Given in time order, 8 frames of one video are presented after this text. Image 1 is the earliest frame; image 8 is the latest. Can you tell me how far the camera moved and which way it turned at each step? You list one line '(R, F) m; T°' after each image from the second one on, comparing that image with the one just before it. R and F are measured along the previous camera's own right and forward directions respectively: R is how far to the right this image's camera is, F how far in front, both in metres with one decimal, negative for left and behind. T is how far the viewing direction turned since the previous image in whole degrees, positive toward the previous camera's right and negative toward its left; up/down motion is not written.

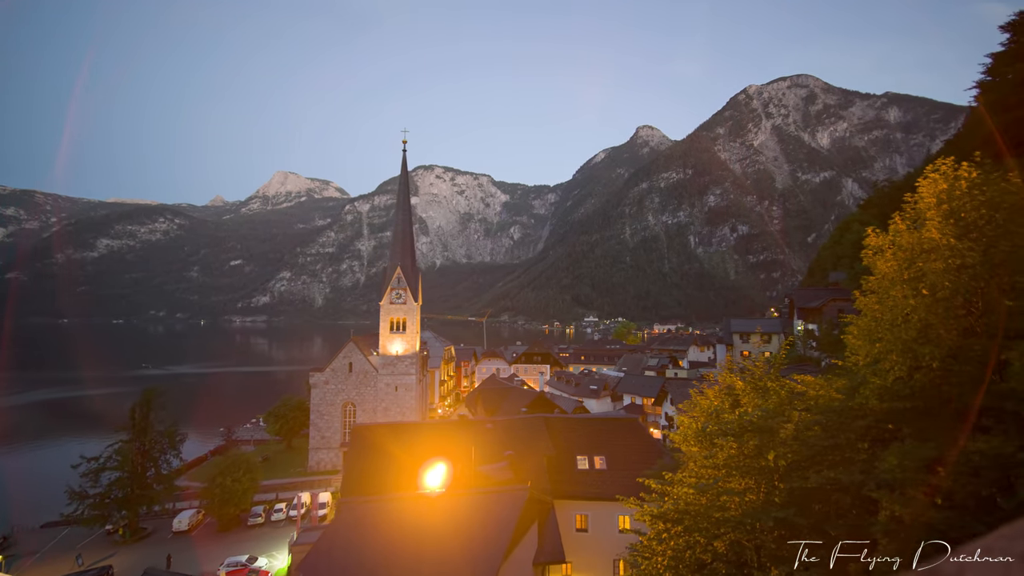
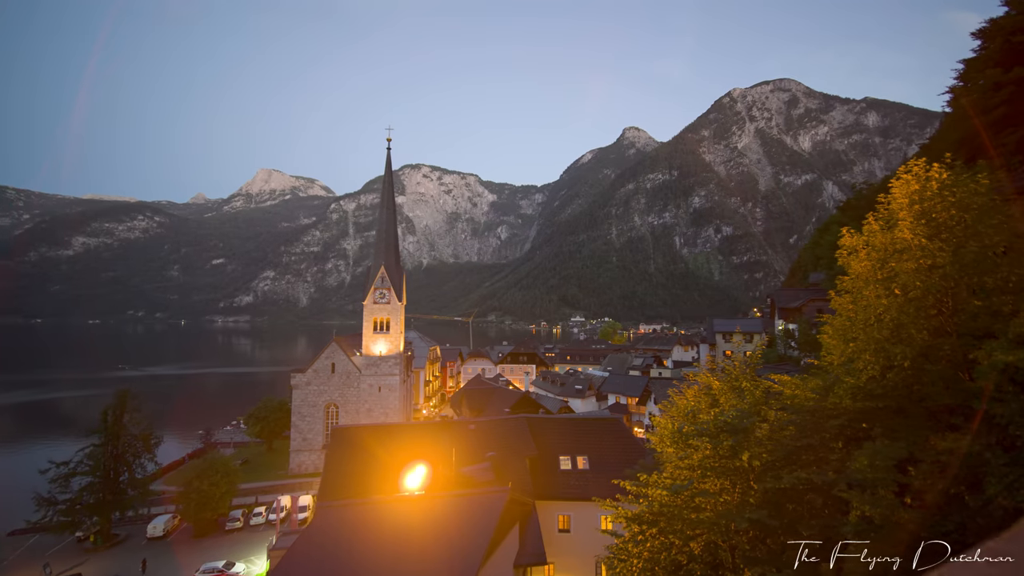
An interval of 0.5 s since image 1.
(+0.2, +0.2) m; +2°
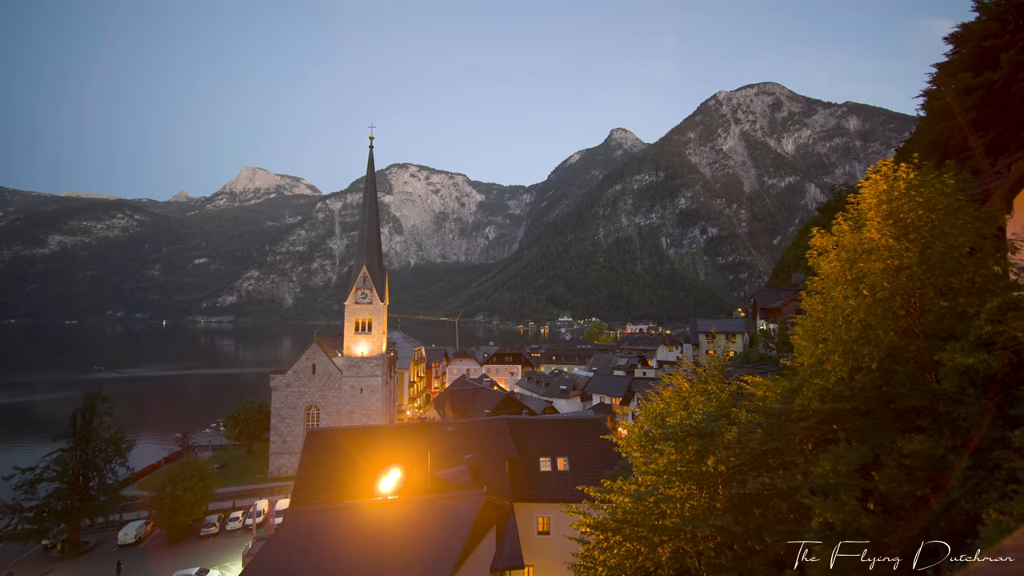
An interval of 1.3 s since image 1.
(+0.5, +0.3) m; +2°
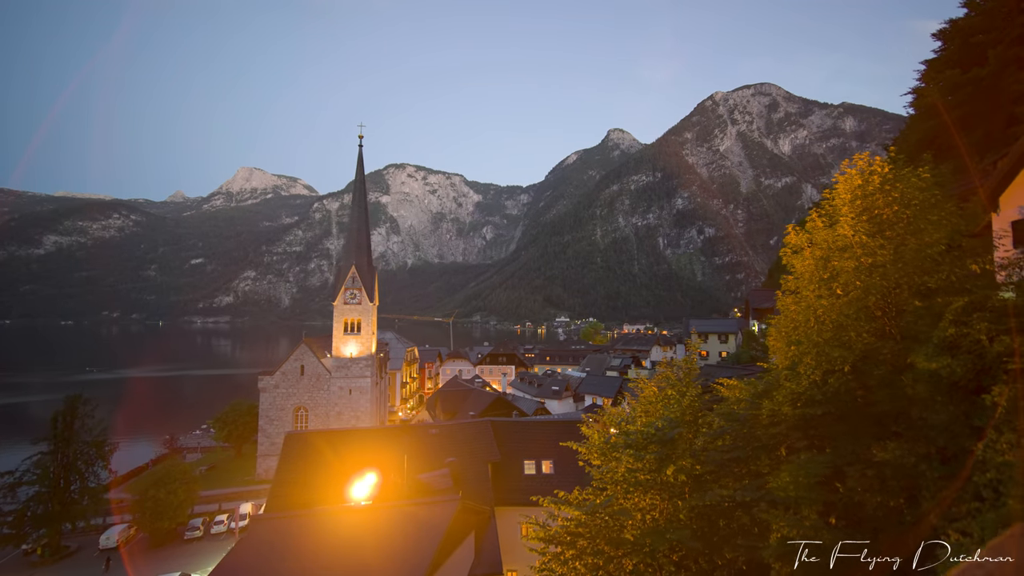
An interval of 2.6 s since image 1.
(+0.8, +0.4) m; 0°
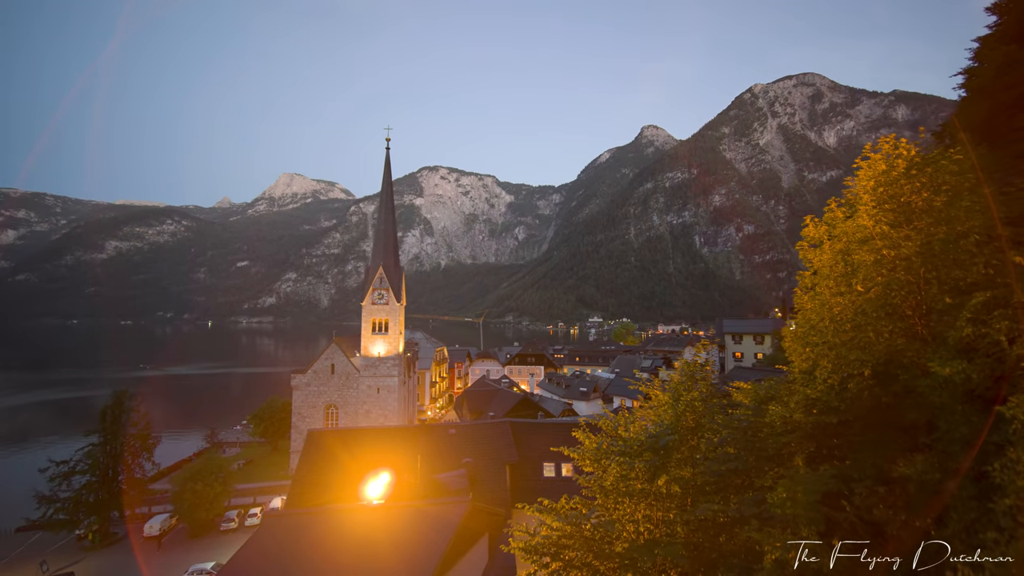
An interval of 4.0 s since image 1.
(+0.8, +0.4) m; -4°
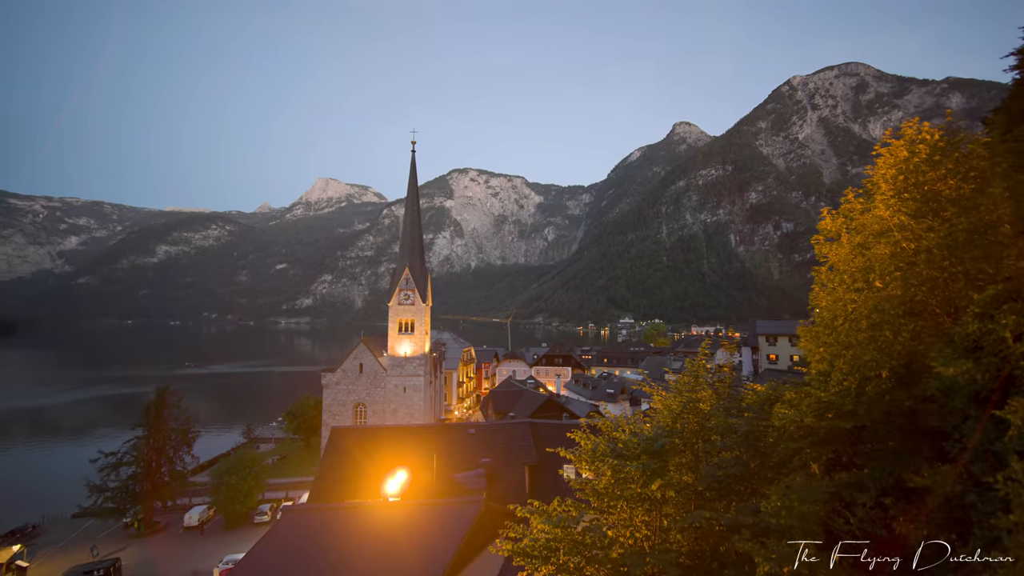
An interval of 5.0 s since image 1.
(+0.6, +0.2) m; -4°
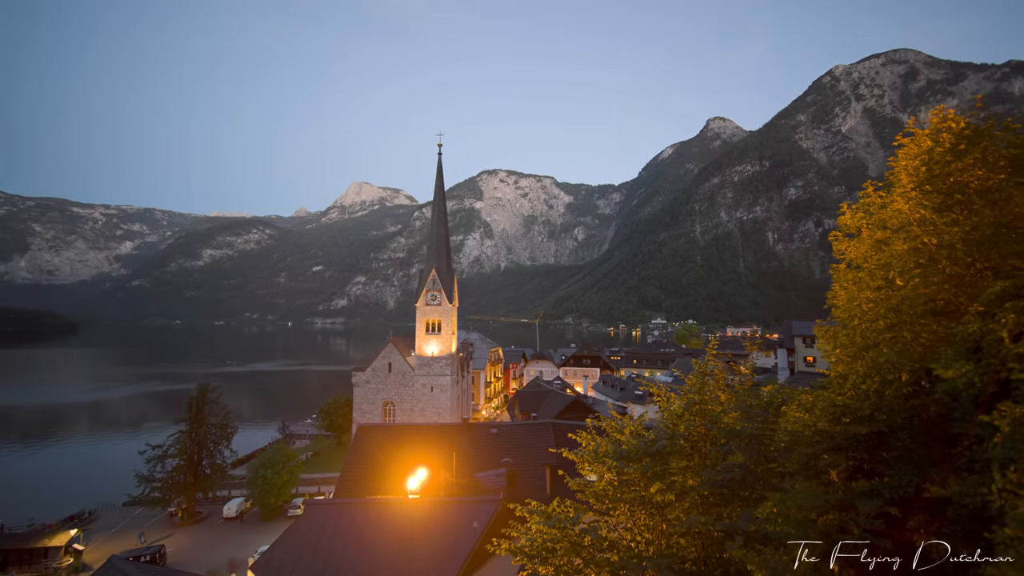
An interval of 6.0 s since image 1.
(+0.5, 0.0) m; -4°
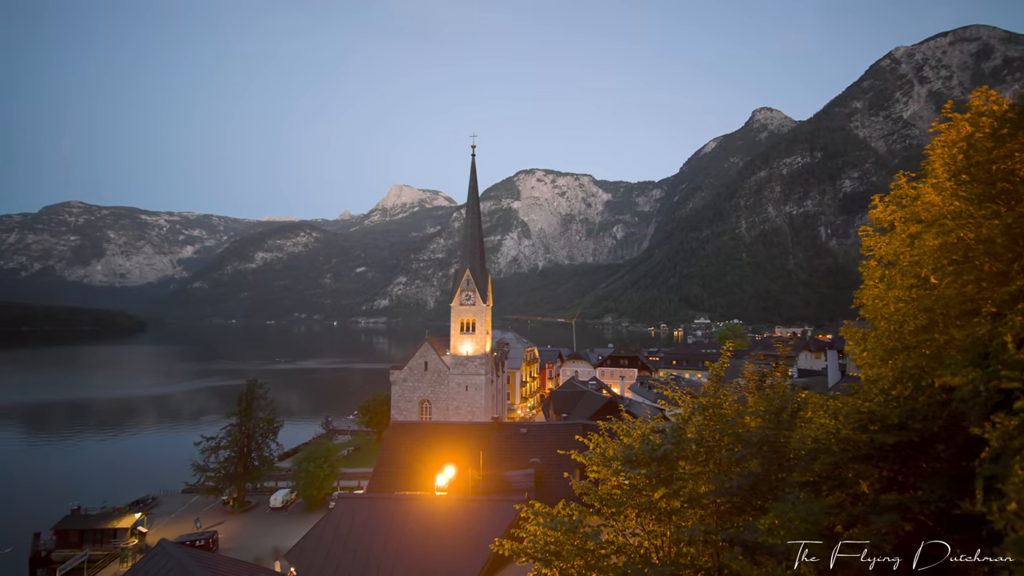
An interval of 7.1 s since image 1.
(+0.5, 0.0) m; -5°
